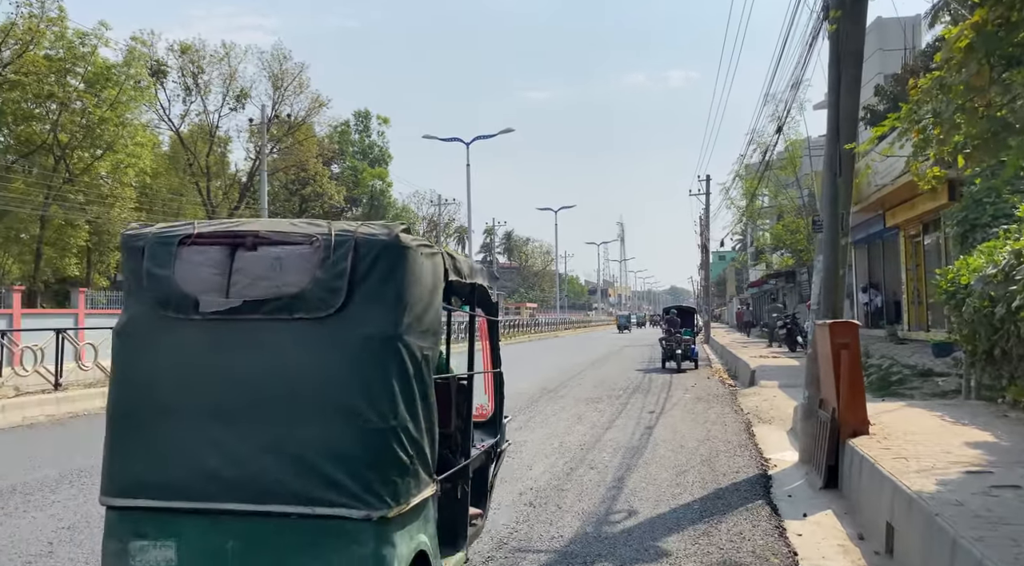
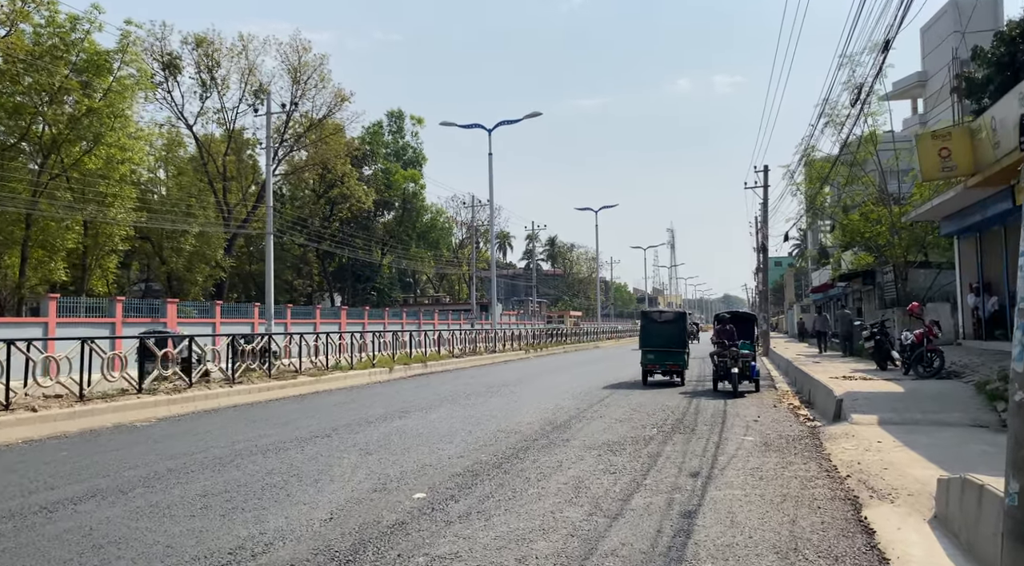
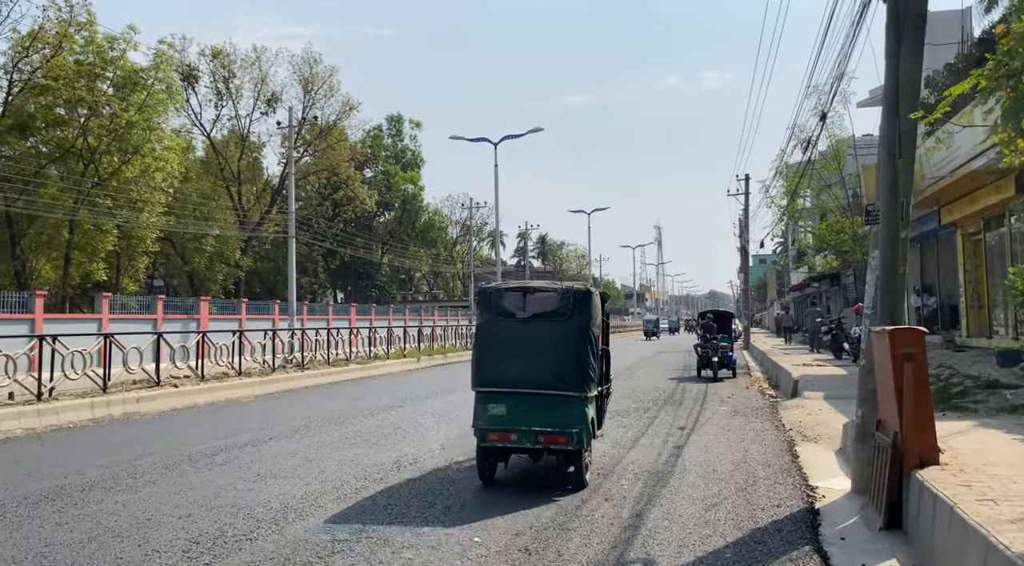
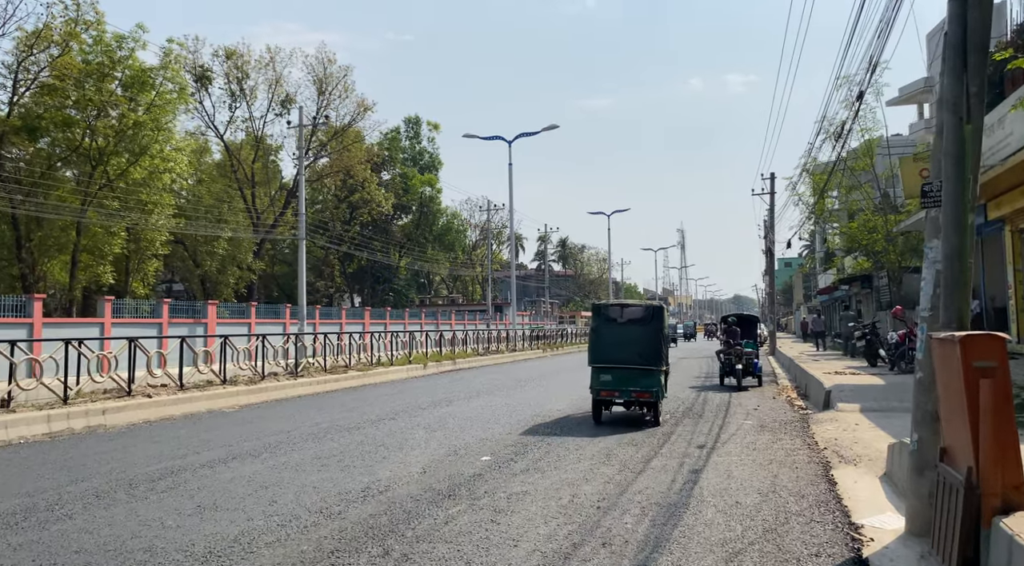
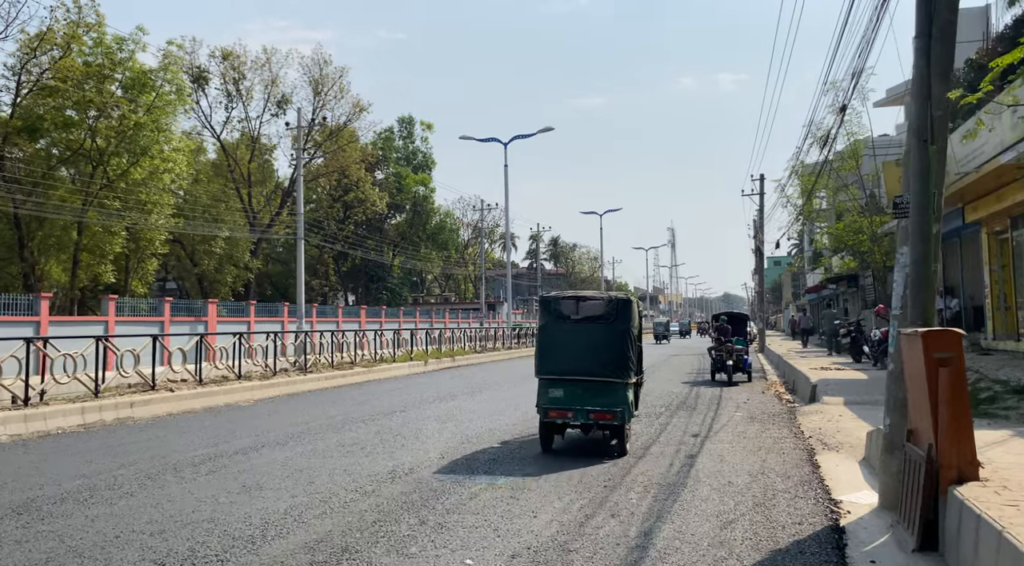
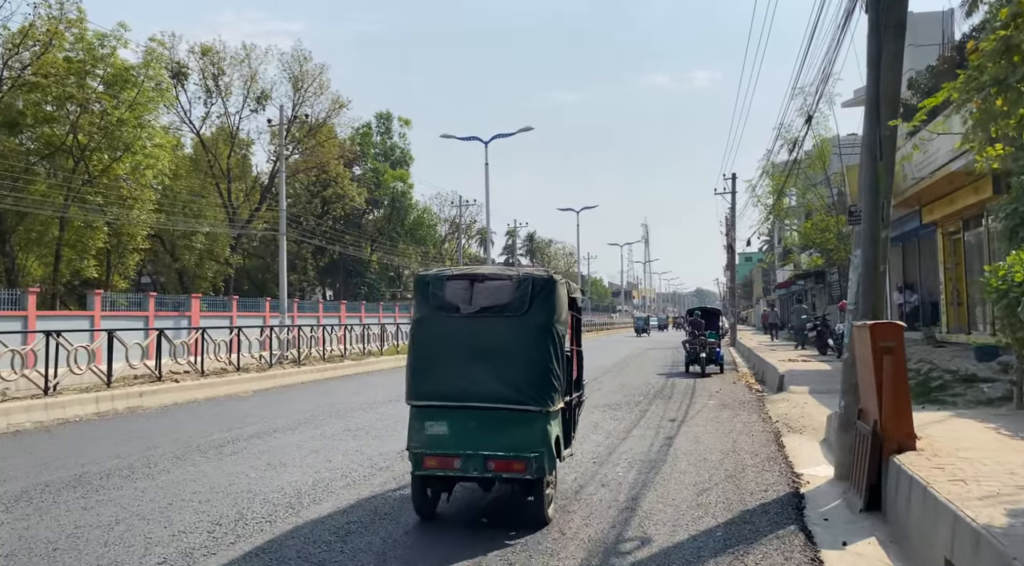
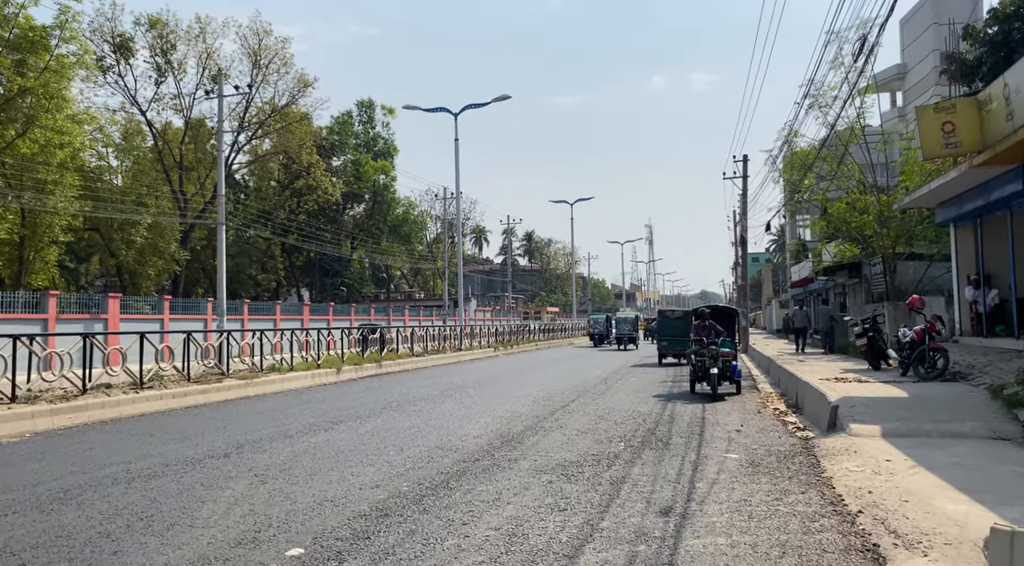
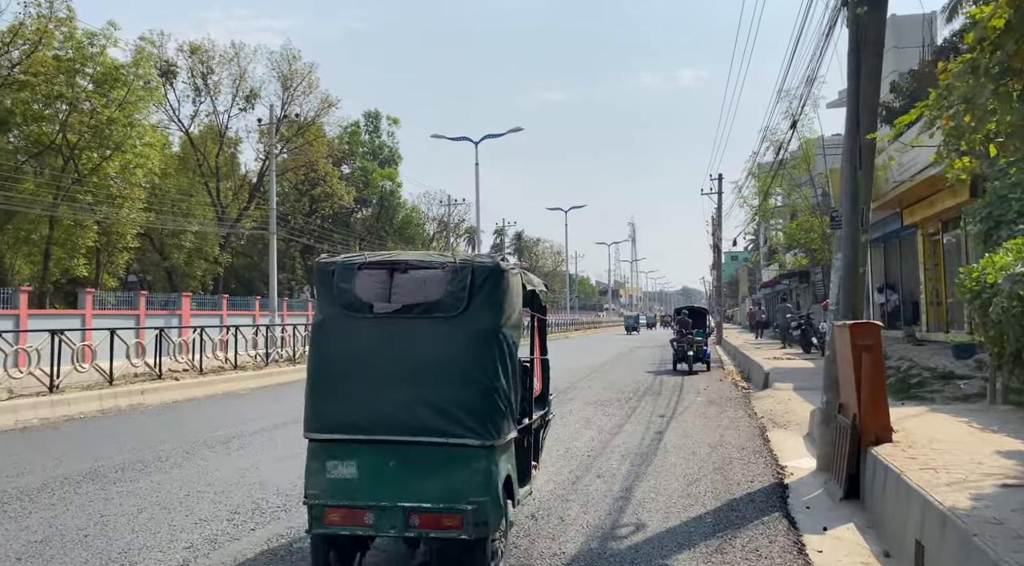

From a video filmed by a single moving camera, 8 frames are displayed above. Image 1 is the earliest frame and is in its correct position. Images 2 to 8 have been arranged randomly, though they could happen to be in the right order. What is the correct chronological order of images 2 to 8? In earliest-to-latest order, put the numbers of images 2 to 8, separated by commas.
8, 6, 3, 5, 4, 2, 7
